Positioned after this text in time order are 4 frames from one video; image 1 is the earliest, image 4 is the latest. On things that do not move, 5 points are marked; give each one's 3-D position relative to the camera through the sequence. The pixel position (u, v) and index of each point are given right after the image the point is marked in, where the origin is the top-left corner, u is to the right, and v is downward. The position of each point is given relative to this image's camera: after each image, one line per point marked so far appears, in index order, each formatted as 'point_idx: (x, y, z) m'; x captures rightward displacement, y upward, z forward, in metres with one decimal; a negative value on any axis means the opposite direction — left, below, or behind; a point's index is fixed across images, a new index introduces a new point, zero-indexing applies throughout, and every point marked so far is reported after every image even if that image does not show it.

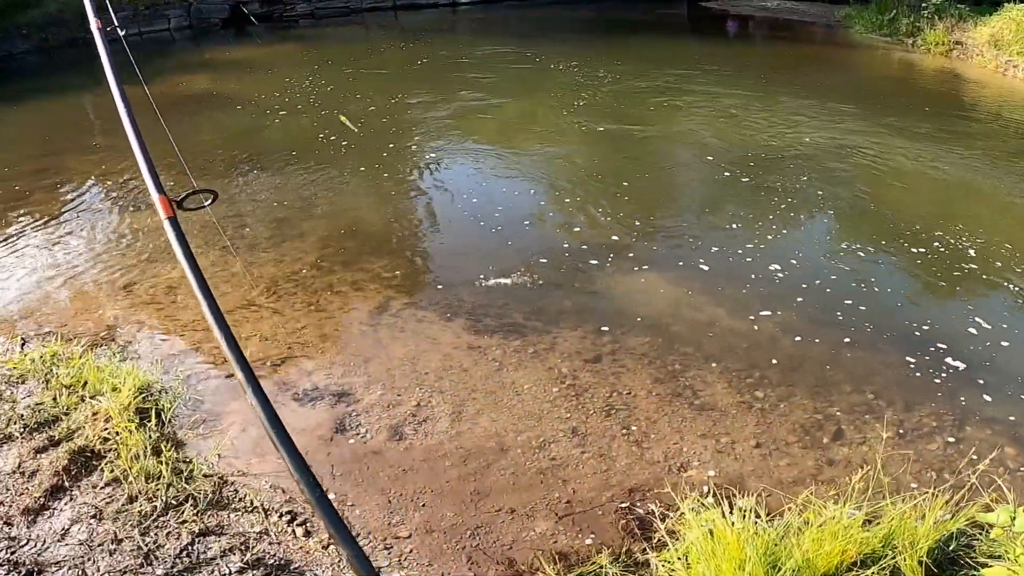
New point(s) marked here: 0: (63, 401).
0: (-2.1, -0.5, +3.4) m
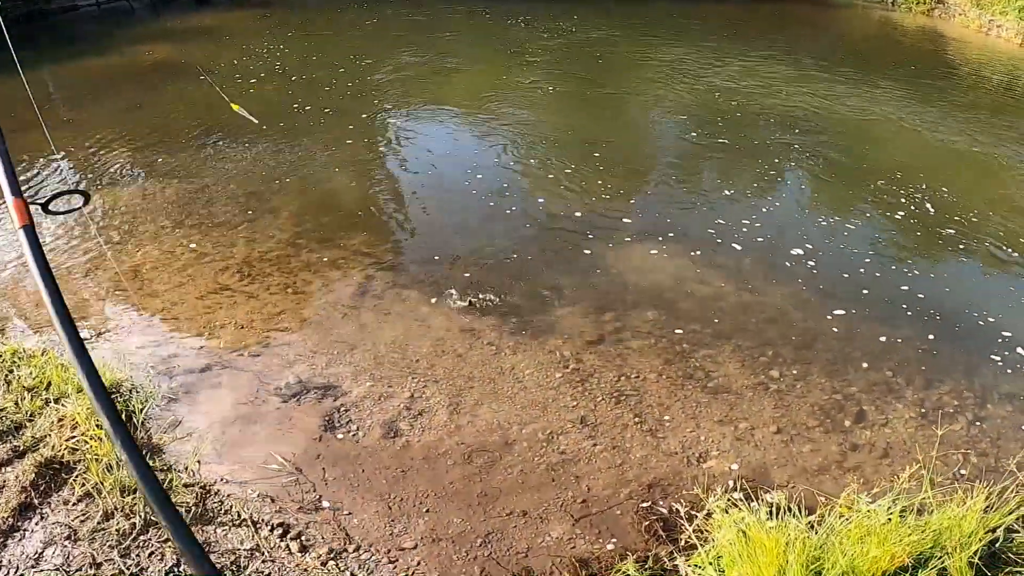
0: (-2.0, -0.5, +3.0) m
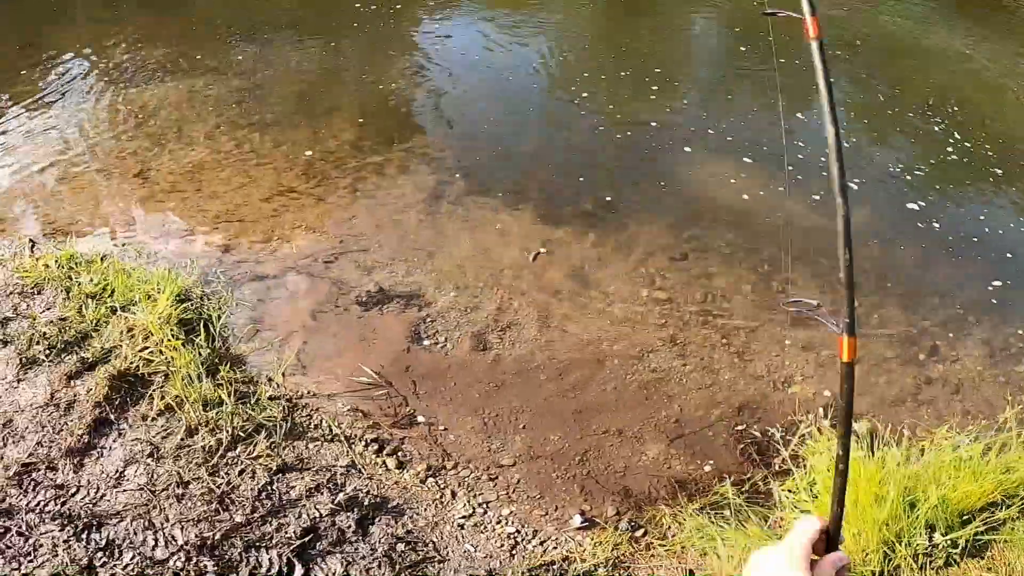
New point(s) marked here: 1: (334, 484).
0: (-1.7, -0.1, +3.0) m
1: (-0.6, -0.6, +2.5) m
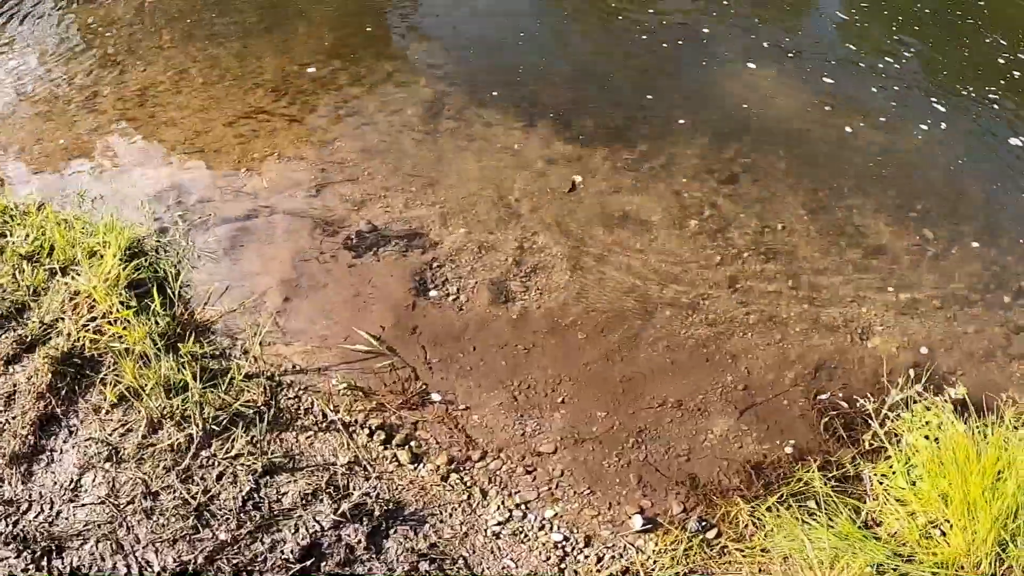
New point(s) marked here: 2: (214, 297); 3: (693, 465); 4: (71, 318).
0: (-1.6, 0.0, +2.4) m
1: (-0.5, -0.5, +2.0) m
2: (-1.0, 0.0, +2.5) m
3: (+0.5, -0.5, +2.1) m
4: (-1.4, -0.1, +2.3) m
